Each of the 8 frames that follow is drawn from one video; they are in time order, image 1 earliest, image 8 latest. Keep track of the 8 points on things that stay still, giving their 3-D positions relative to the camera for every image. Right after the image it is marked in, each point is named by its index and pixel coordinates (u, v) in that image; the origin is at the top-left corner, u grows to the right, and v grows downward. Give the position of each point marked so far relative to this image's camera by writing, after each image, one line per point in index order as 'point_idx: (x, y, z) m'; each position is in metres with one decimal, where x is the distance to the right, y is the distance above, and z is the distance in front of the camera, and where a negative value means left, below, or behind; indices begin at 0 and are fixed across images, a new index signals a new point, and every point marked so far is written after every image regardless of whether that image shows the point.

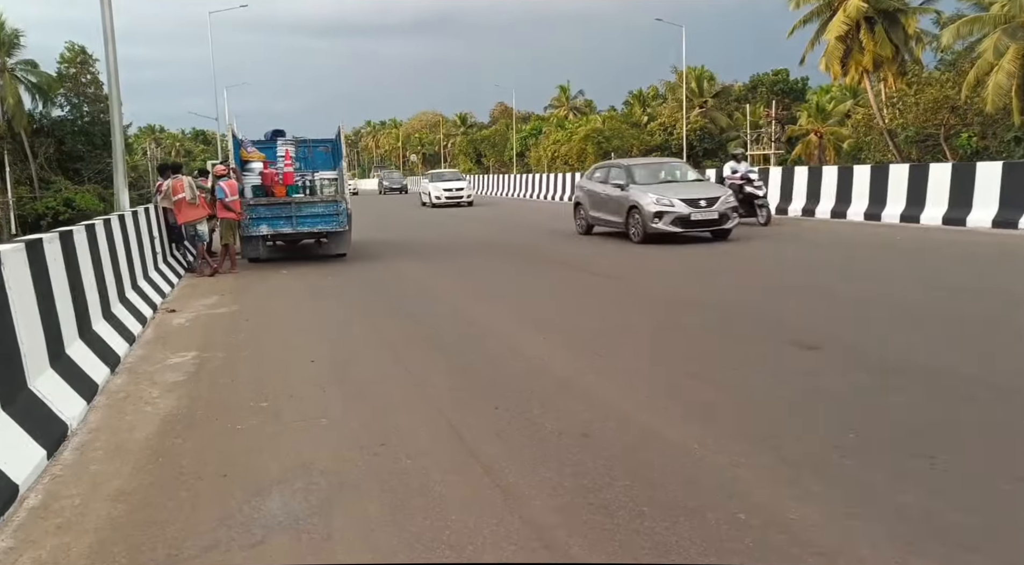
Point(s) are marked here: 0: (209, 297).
0: (-3.5, -0.2, +8.8) m
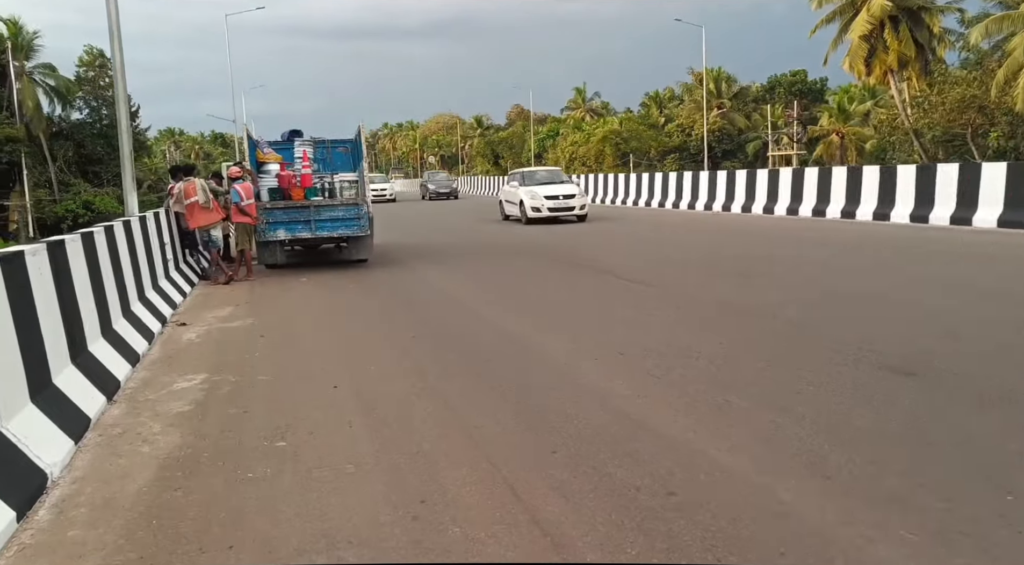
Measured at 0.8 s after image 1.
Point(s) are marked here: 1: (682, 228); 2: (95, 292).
0: (-3.1, -0.3, +8.2) m
1: (+3.8, +1.2, +17.2) m
2: (-3.2, -0.1, +5.8) m
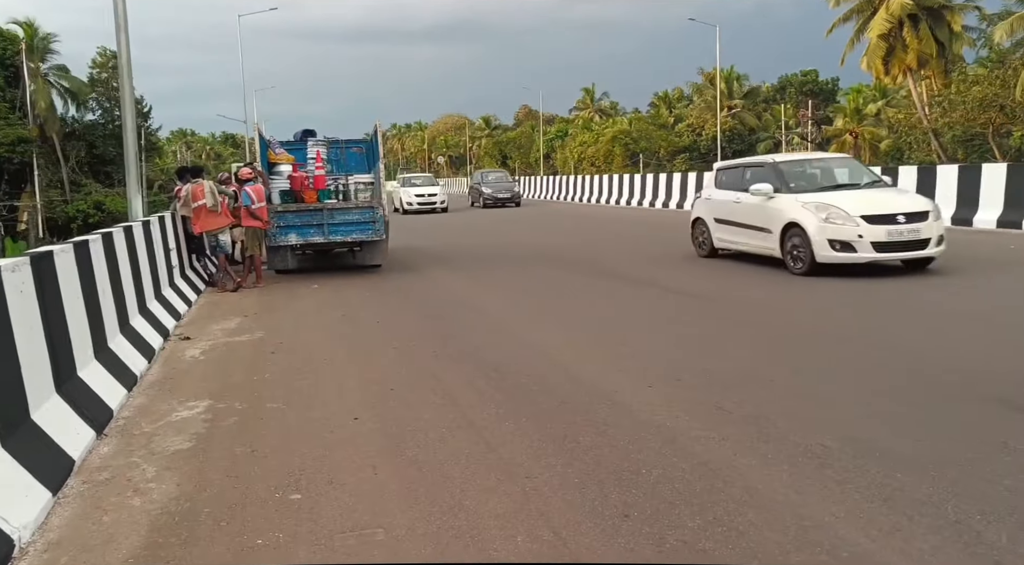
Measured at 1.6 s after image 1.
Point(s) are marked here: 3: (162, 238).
0: (-2.8, -0.4, +7.6) m
1: (+4.2, +1.1, +16.5) m
2: (-2.9, -0.2, +5.1) m
3: (-3.8, +0.5, +8.1) m
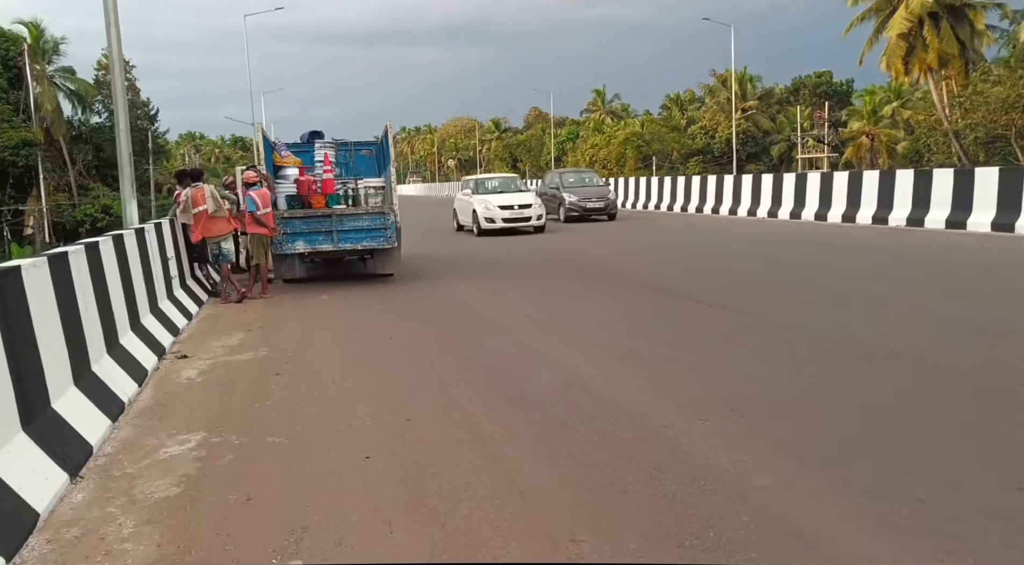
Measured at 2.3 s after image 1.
0: (-2.6, -0.5, +7.0) m
1: (+4.6, +0.9, +15.8) m
2: (-2.7, -0.3, +4.6) m
3: (-3.5, +0.3, +7.6) m
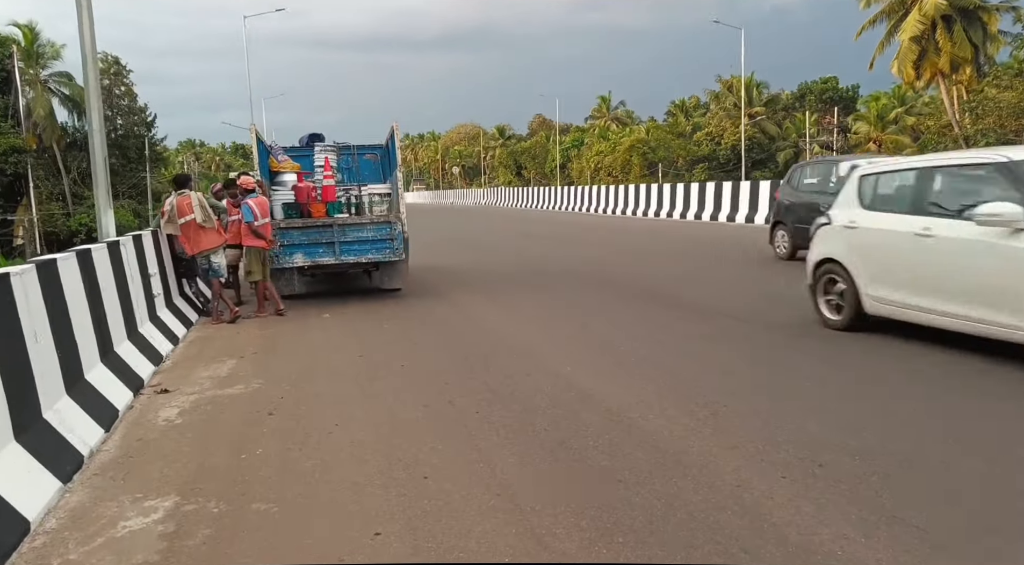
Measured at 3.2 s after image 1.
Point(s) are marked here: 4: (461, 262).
0: (-2.4, -0.6, +6.2) m
1: (+4.8, +0.7, +15.0) m
2: (-2.5, -0.4, +3.8) m
3: (-3.3, +0.2, +6.8) m
4: (-0.9, +0.4, +14.2) m
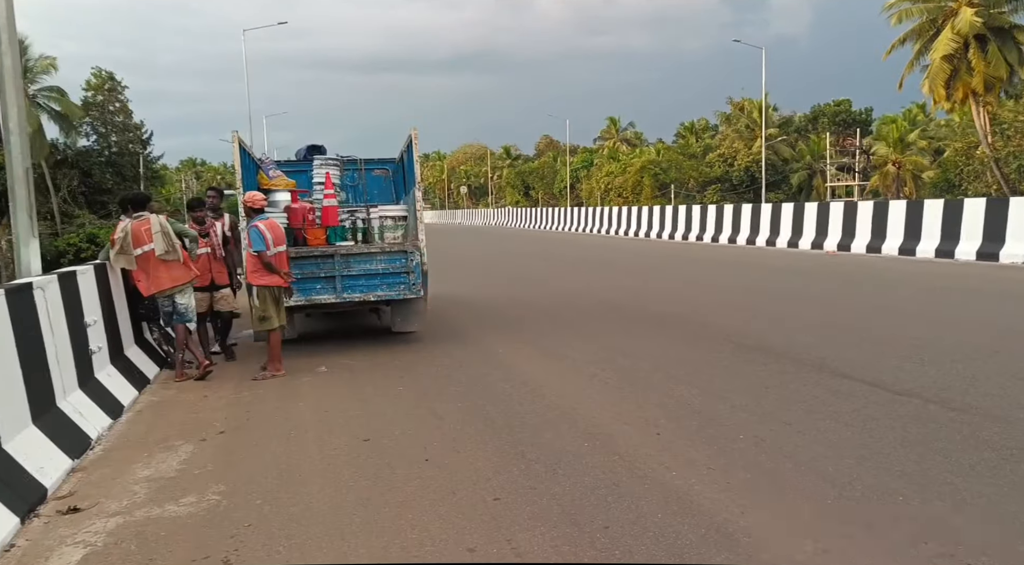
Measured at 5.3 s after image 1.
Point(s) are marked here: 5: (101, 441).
0: (-2.0, -1.0, +4.5) m
1: (+5.3, +0.1, +13.2) m
2: (-2.1, -0.7, +2.0) m
3: (-2.9, -0.2, +5.0) m
4: (-0.5, -0.2, +12.5) m
5: (-2.5, -1.0, +4.7) m
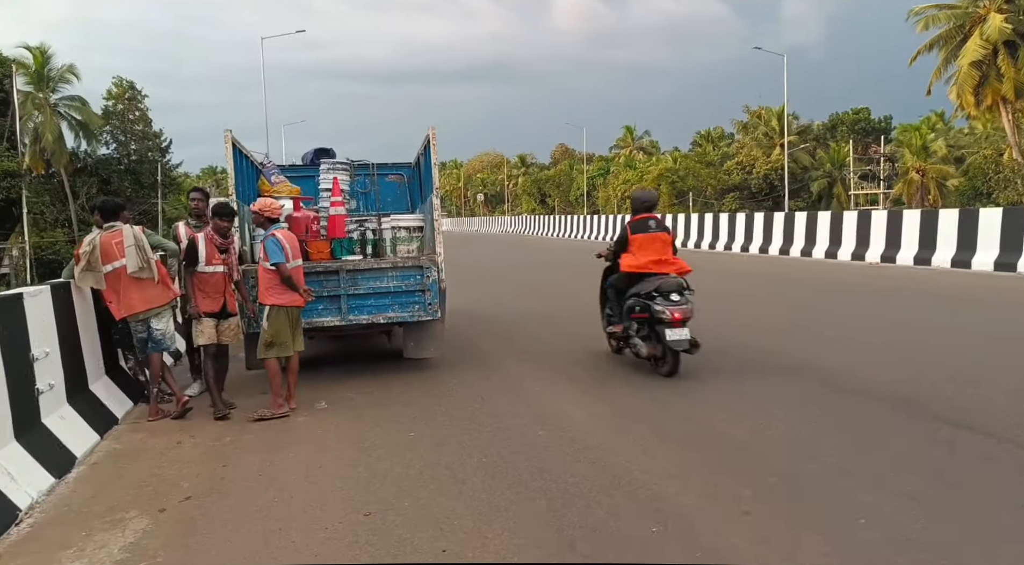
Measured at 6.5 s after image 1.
0: (-1.8, -1.1, +3.5) m
1: (+5.7, -0.1, +12.1) m
2: (-2.0, -0.8, +1.1) m
3: (-2.7, -0.3, +4.1) m
4: (-0.1, -0.4, +11.5) m
5: (-2.3, -1.1, +3.7) m
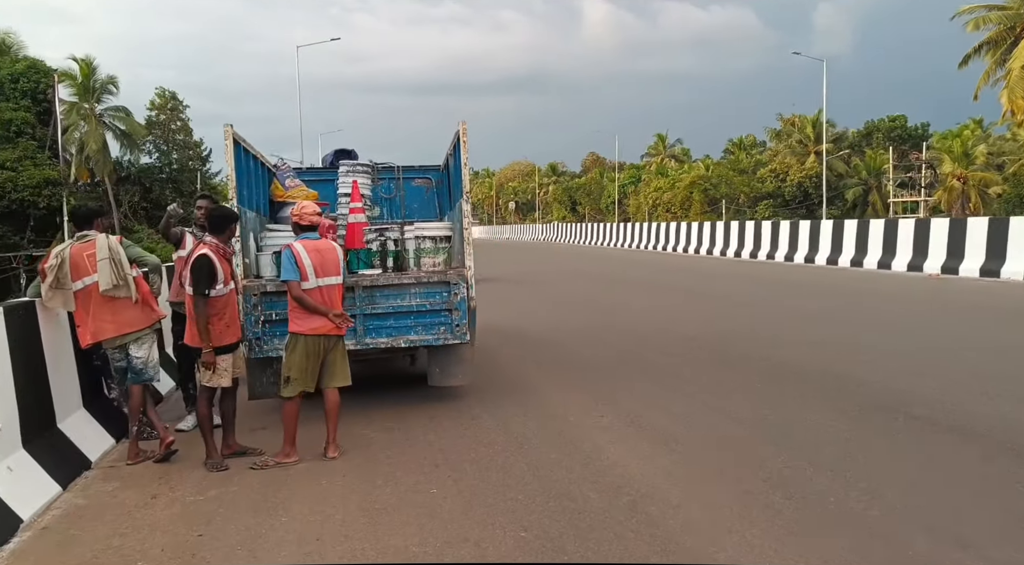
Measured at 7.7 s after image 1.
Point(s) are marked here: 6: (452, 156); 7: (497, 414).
0: (-1.6, -1.2, +2.7) m
1: (+6.2, -0.4, +11.0) m
2: (-1.9, -0.9, +0.2) m
3: (-2.5, -0.4, +3.3) m
4: (+0.4, -0.6, +10.6) m
5: (-2.1, -1.2, +2.9) m
6: (-0.6, +1.3, +8.1) m
7: (-0.1, -1.0, +5.6) m
